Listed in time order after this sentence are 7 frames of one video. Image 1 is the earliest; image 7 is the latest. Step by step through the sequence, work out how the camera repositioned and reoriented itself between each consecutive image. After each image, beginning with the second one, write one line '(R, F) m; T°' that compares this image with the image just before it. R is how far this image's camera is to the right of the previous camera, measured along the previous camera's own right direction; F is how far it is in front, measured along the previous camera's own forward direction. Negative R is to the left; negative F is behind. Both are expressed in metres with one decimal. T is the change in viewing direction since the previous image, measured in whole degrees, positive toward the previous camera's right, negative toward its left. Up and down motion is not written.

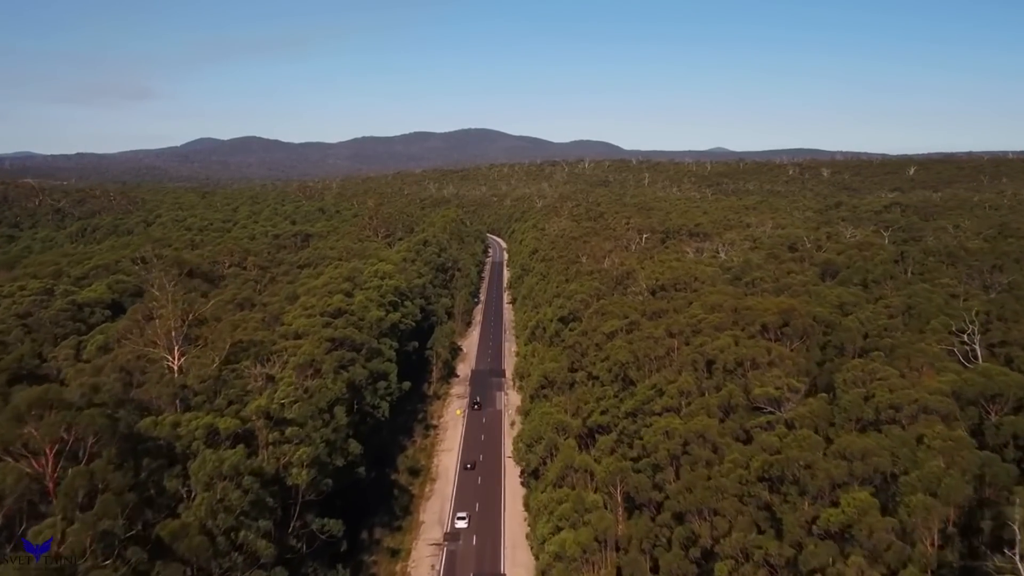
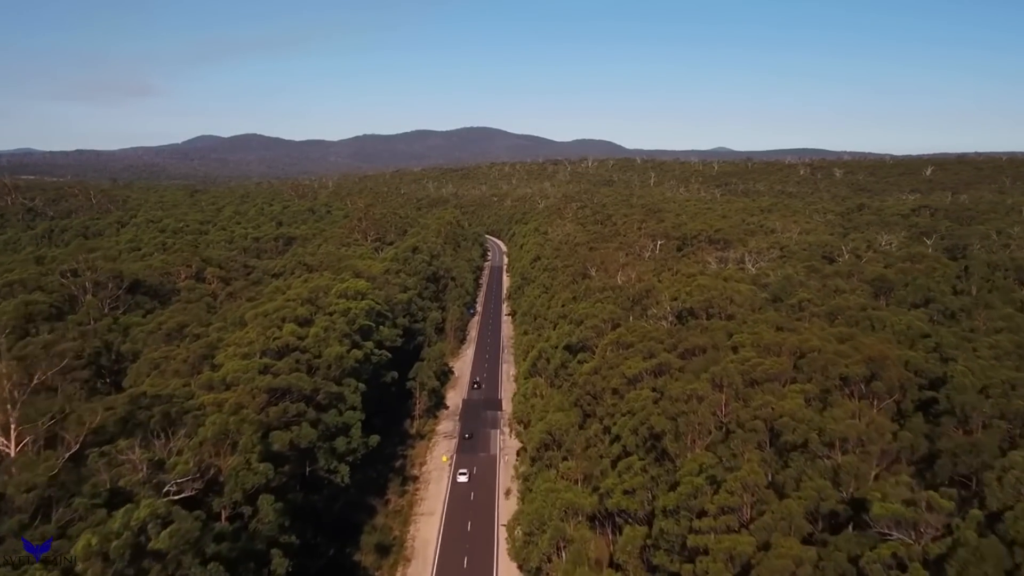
(+0.3, +12.2) m; 0°
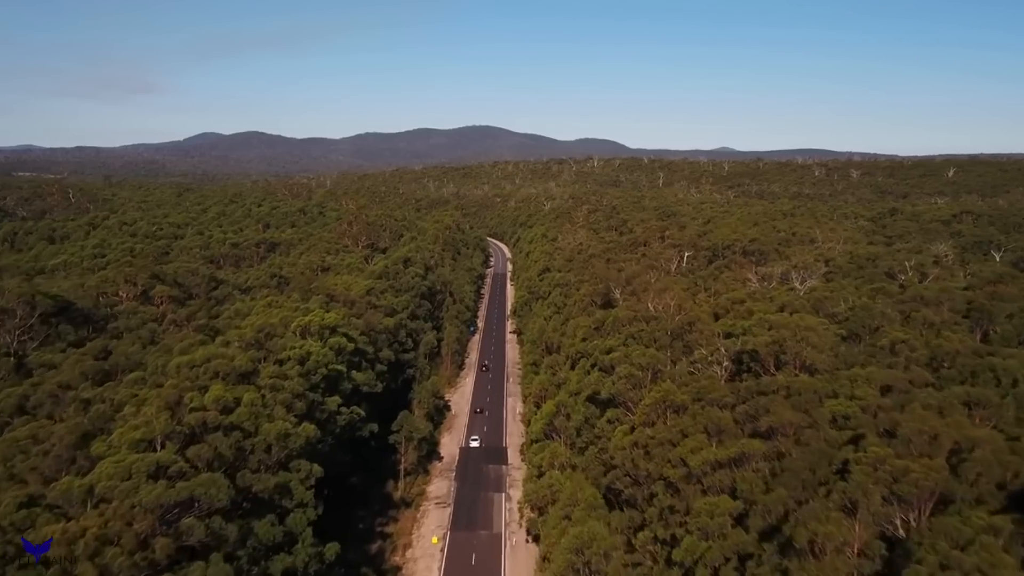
(-0.4, +13.4) m; 0°
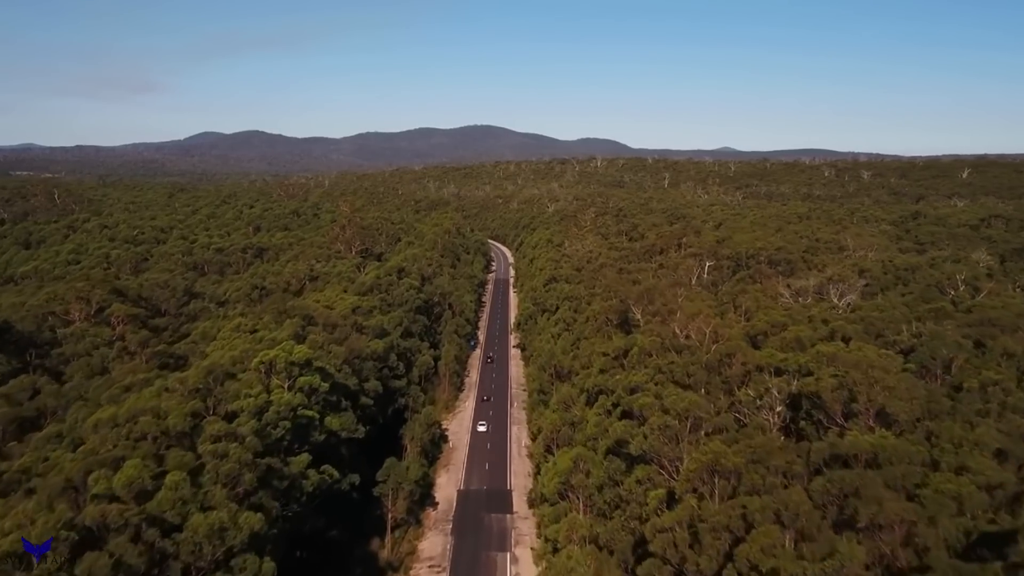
(-0.3, +8.3) m; 0°
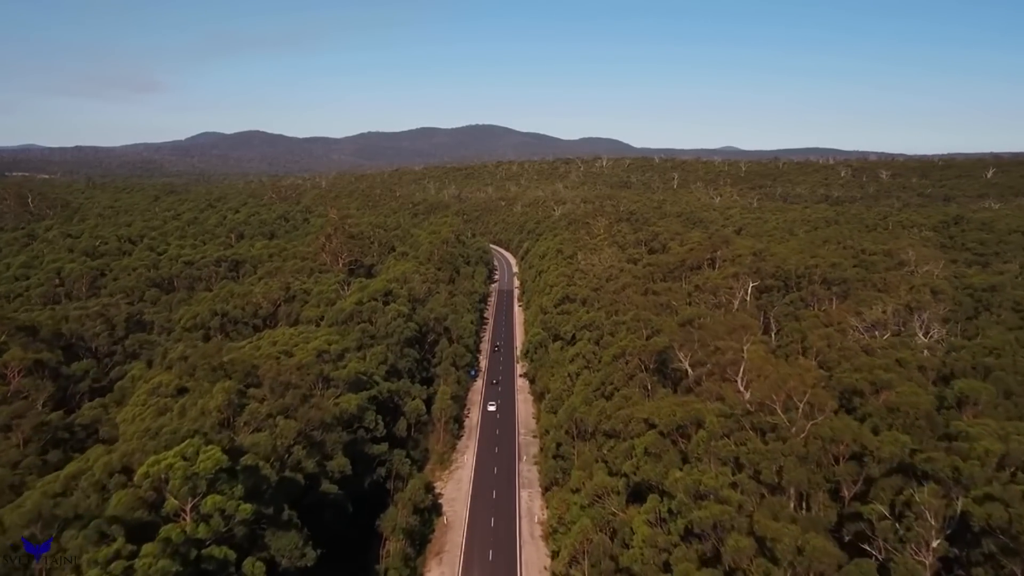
(-0.4, +13.4) m; 0°
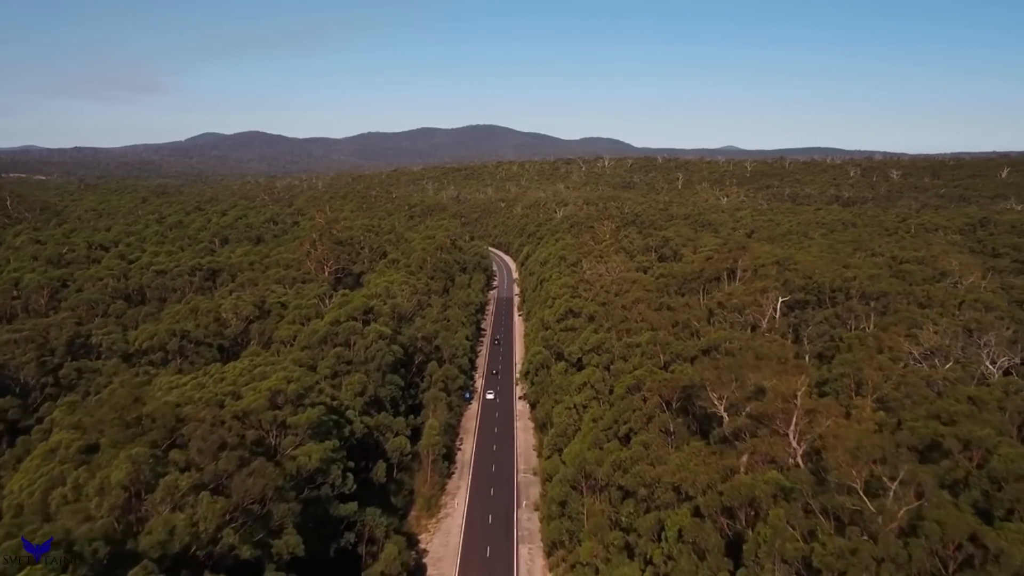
(+0.2, +8.4) m; 0°
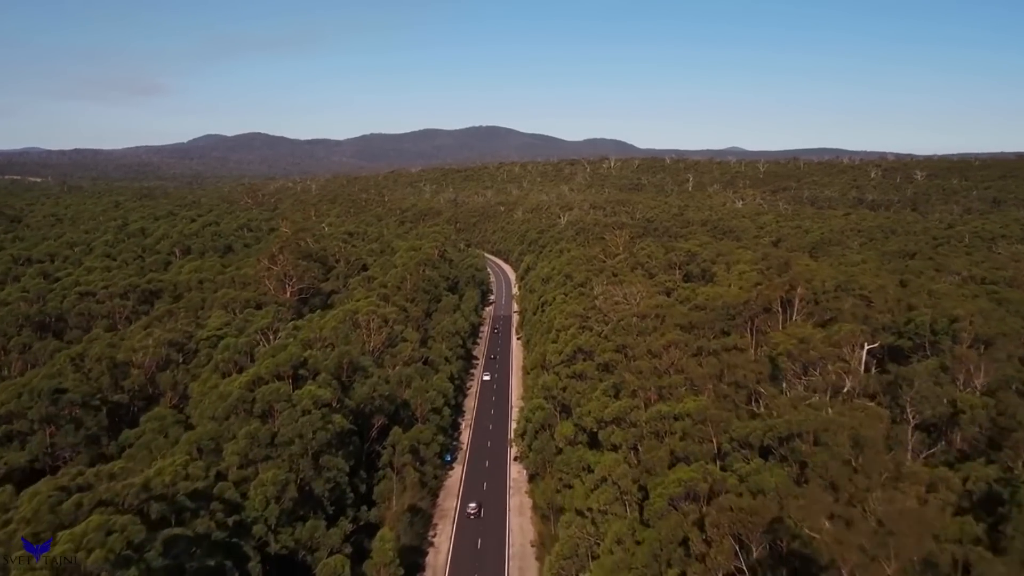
(+0.7, +16.9) m; 0°
